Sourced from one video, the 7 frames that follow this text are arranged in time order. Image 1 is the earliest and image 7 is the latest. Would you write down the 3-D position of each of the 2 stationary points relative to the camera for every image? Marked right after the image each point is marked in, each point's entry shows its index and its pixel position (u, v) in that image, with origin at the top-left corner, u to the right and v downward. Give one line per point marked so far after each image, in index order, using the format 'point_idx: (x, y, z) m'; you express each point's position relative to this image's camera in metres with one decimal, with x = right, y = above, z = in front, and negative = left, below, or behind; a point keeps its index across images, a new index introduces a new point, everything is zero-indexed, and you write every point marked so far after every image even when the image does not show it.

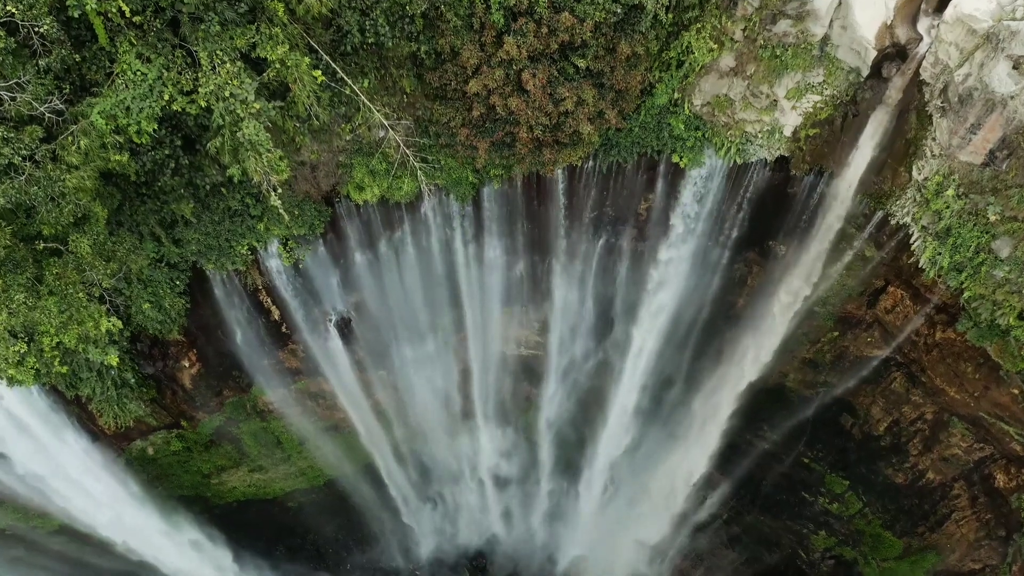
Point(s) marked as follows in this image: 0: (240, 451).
0: (-5.2, -3.3, +11.9) m
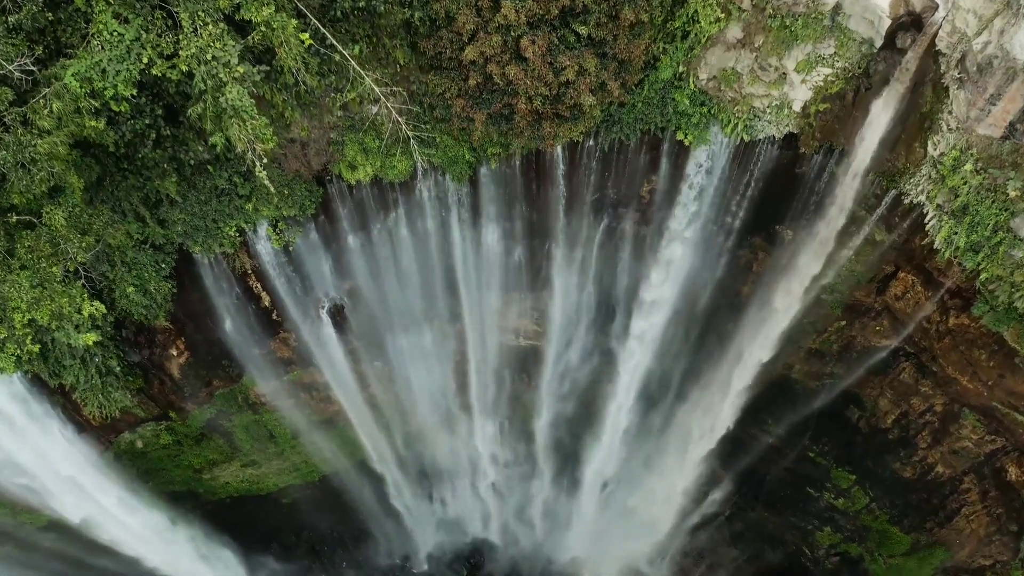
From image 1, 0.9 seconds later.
0: (-5.3, -3.0, +11.6) m
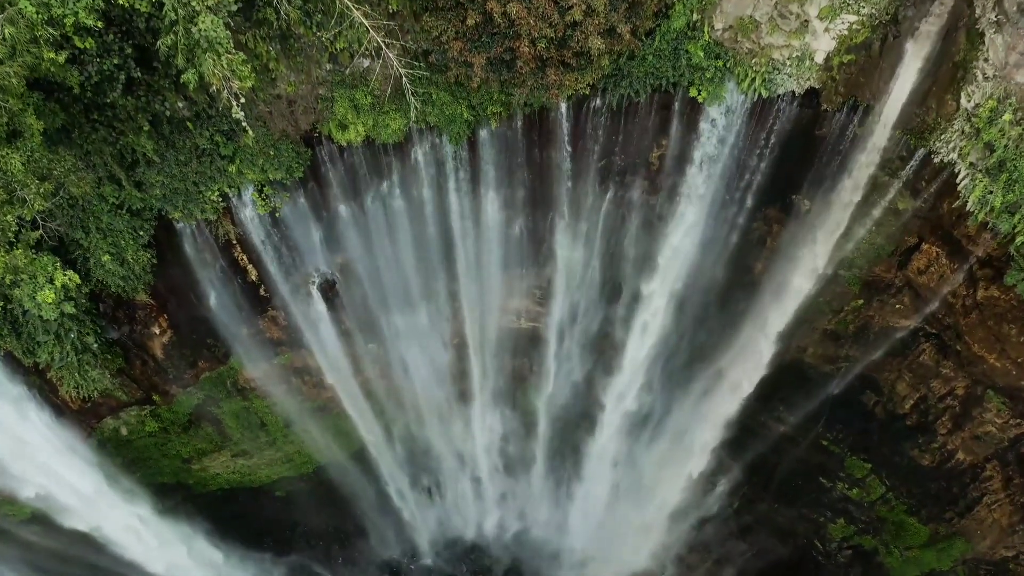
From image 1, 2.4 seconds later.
0: (-5.2, -2.7, +11.0) m
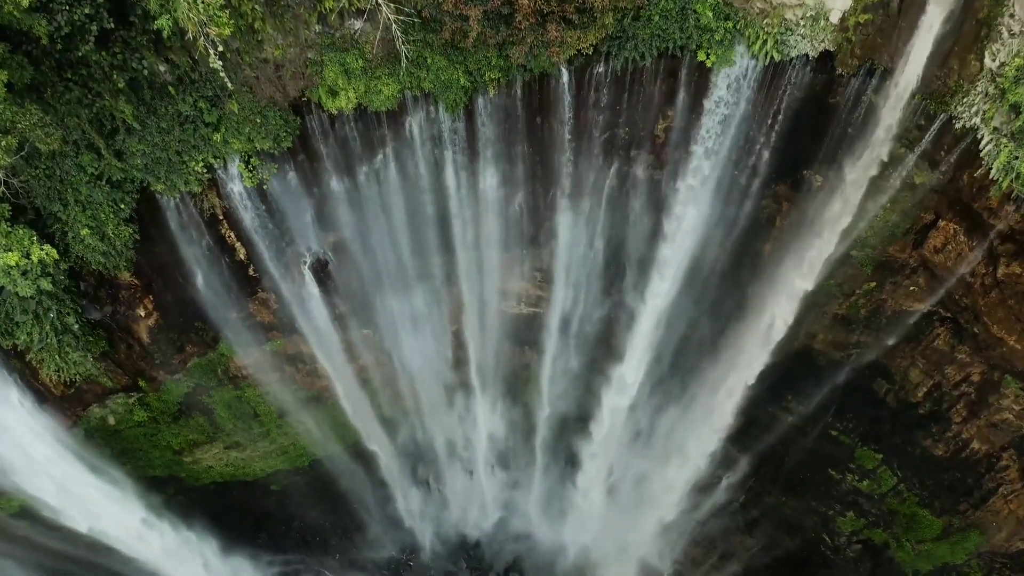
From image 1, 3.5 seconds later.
0: (-5.2, -2.4, +10.7) m
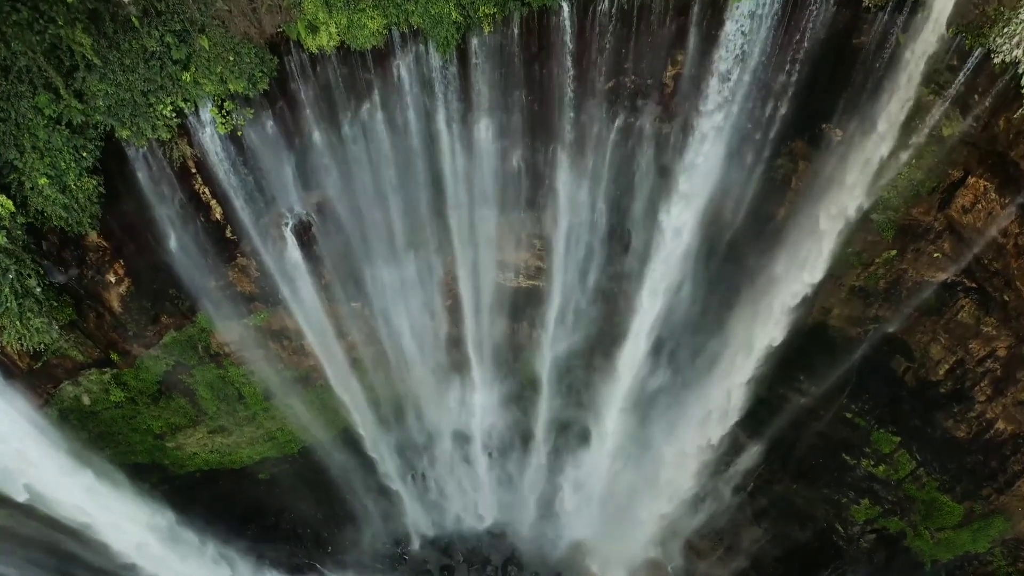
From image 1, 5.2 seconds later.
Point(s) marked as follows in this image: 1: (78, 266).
0: (-5.3, -1.9, +10.1) m
1: (-5.8, +0.3, +8.2) m
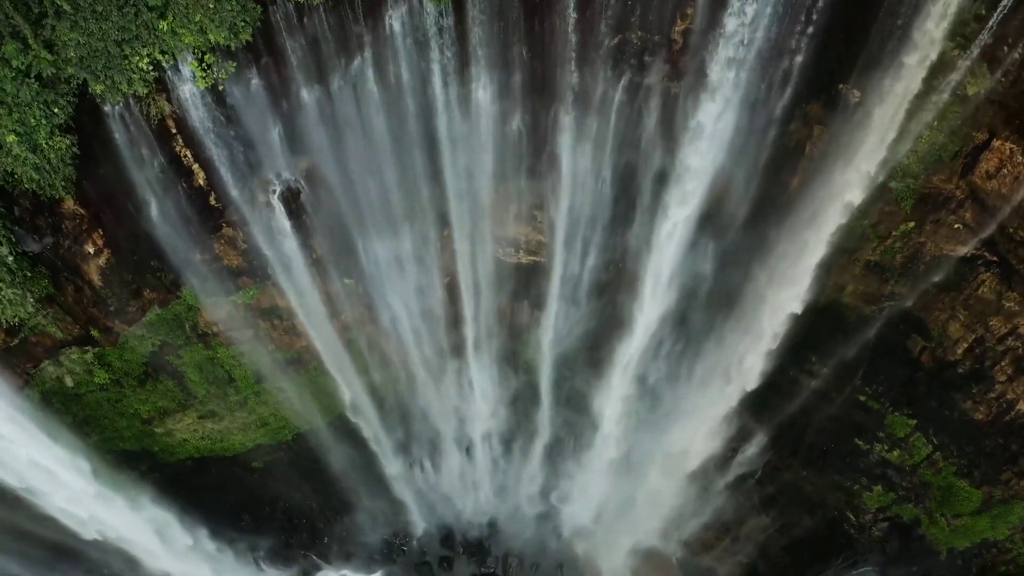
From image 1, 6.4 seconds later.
0: (-5.3, -1.5, +9.7) m
1: (-5.8, +0.6, +7.8) m
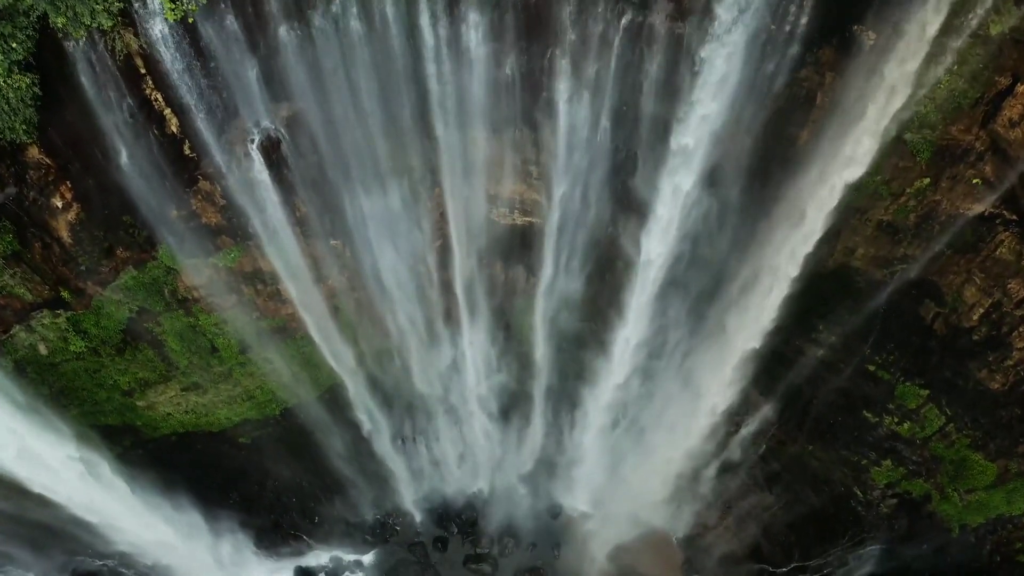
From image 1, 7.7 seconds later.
0: (-5.3, -1.0, +9.2) m
1: (-5.9, +1.2, +7.3) m
